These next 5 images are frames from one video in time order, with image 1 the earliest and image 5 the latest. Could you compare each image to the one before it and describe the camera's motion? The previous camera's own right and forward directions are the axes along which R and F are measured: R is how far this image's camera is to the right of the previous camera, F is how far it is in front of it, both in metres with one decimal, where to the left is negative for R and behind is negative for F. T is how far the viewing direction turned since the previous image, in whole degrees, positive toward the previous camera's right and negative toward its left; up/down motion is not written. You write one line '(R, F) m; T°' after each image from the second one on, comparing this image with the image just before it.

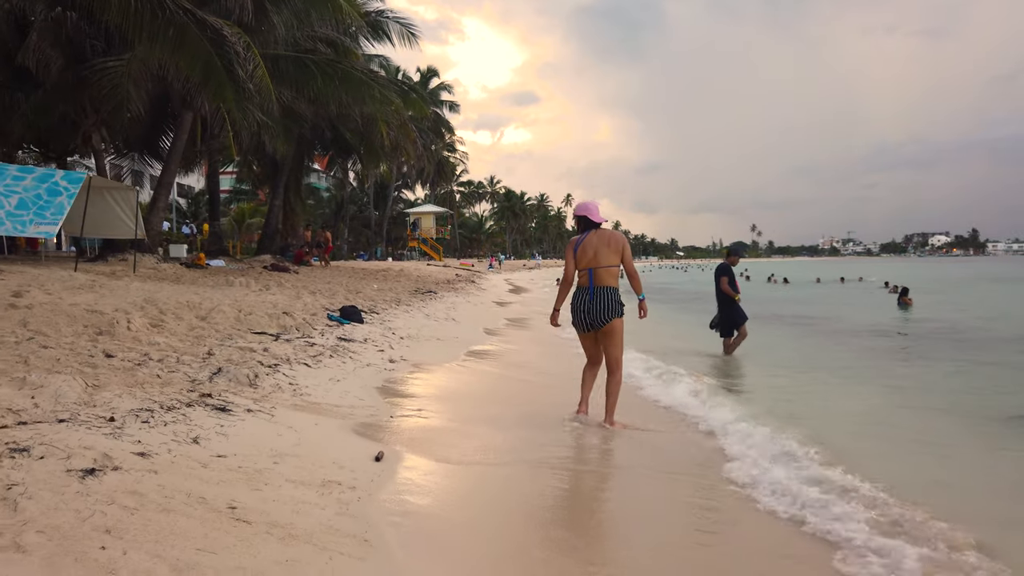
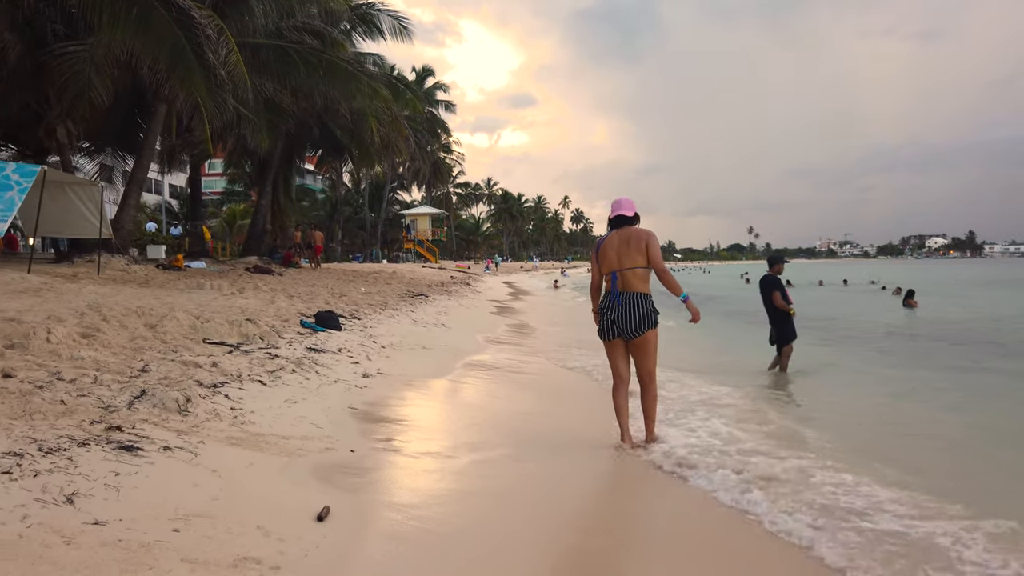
(+0.1, +0.7) m; 0°
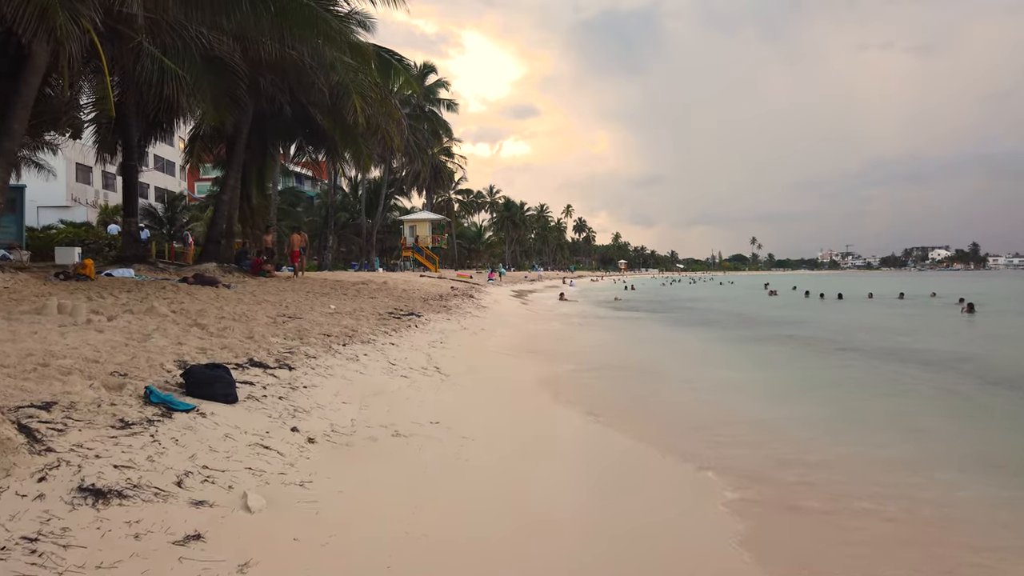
(-0.4, +3.4) m; 0°
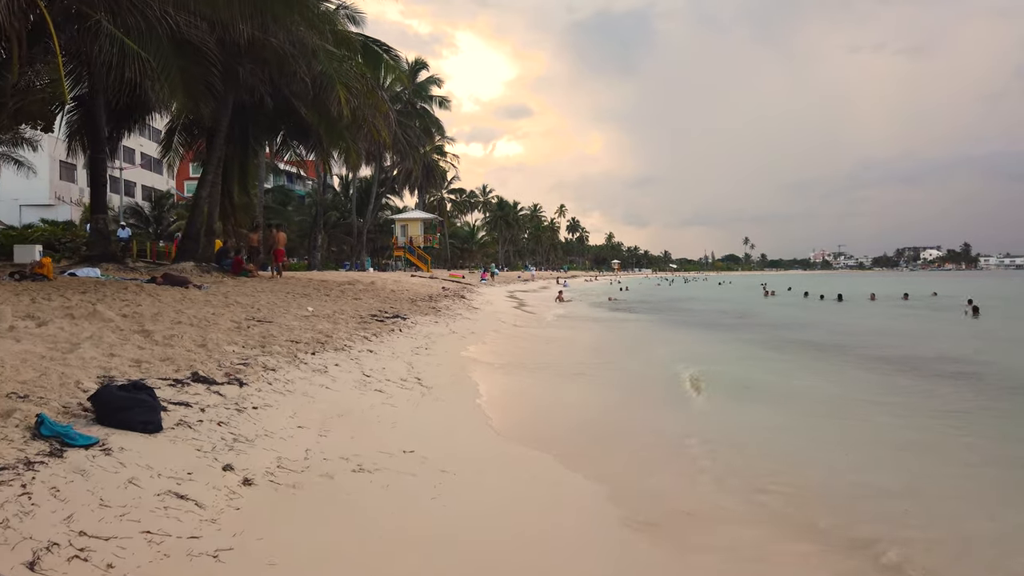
(0.0, +0.7) m; +1°
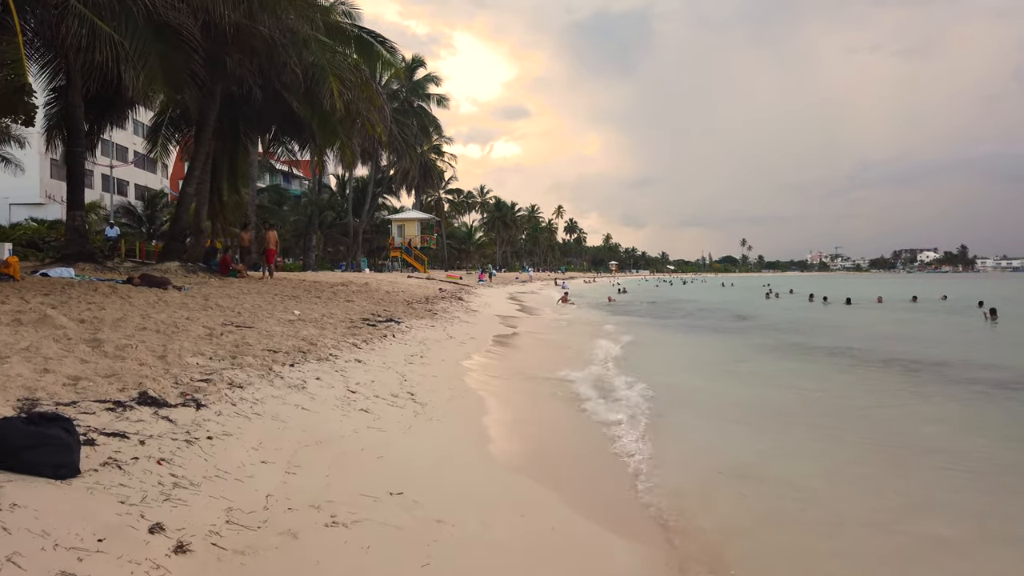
(-0.1, +0.6) m; 0°
